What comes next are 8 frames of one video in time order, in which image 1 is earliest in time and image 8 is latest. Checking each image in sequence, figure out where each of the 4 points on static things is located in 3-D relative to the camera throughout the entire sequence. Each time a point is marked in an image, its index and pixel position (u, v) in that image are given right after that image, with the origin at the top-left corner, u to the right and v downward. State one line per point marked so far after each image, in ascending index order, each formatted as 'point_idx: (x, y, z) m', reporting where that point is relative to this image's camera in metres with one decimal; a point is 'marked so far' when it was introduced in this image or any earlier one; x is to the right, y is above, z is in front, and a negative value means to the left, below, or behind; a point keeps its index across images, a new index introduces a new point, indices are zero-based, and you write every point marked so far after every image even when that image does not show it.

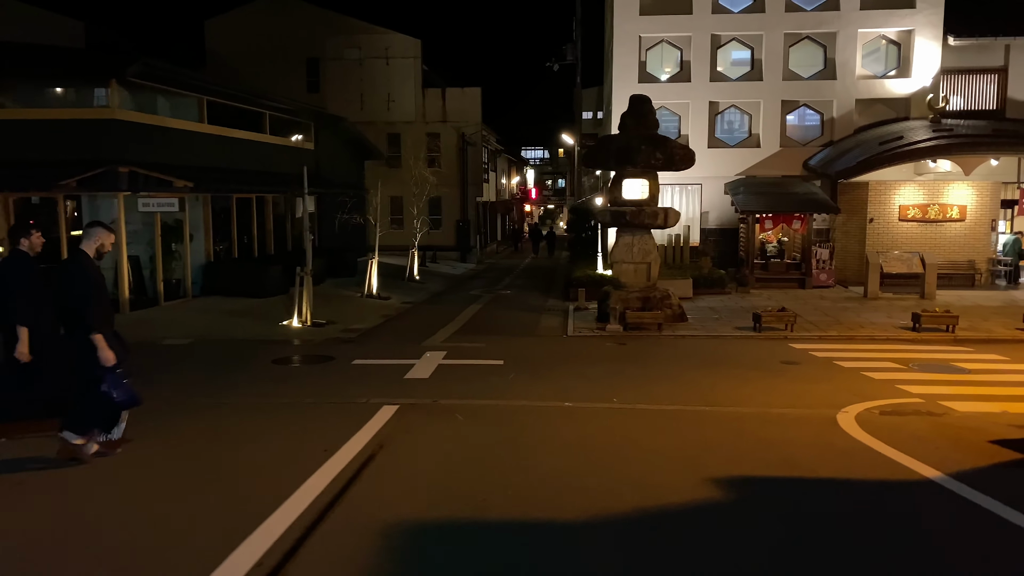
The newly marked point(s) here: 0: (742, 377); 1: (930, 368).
0: (+3.1, -1.2, +9.9) m
1: (+6.4, -1.2, +11.0) m
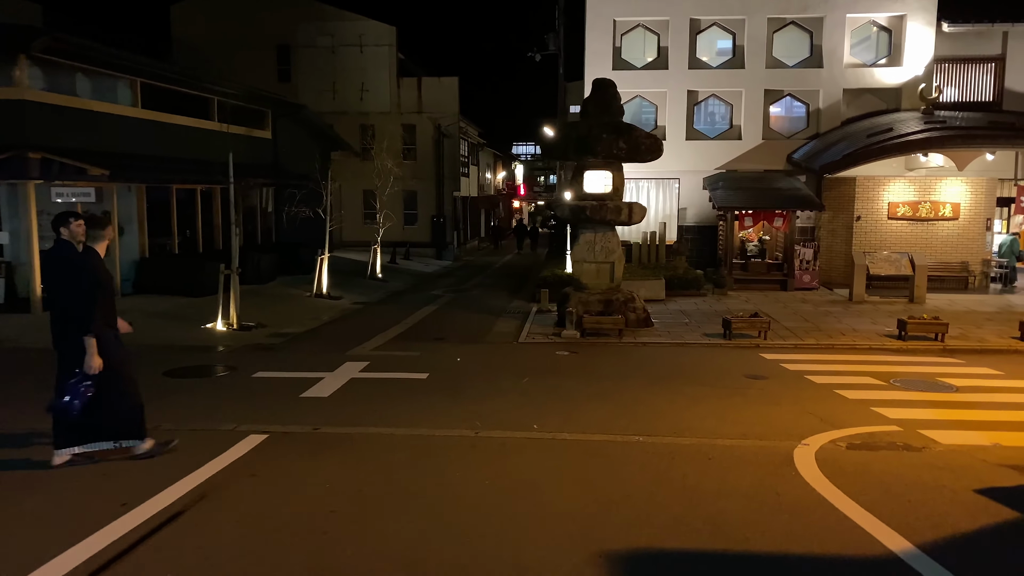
0: (+2.2, -1.3, +8.6) m
1: (+5.4, -1.3, +9.8) m
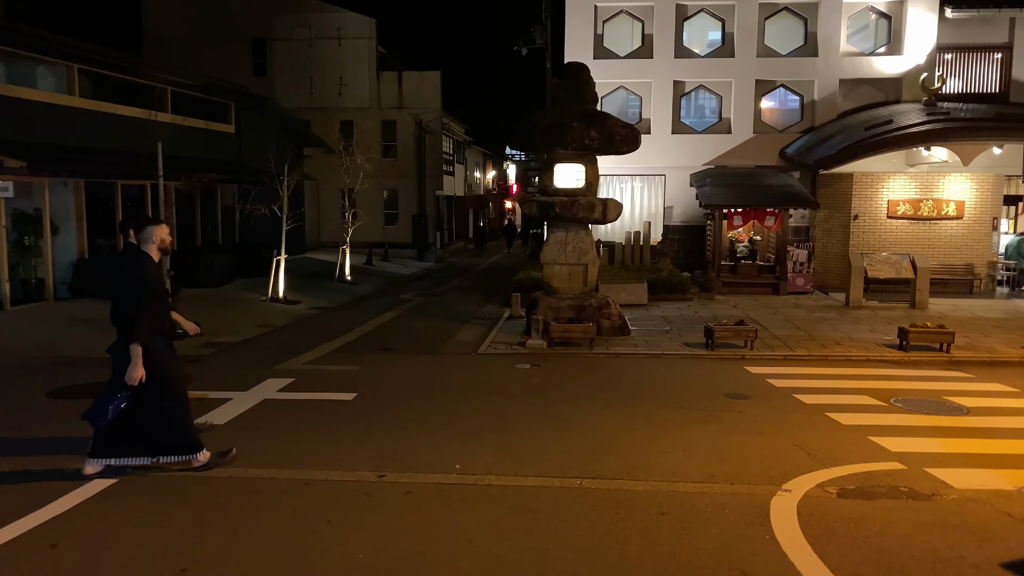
0: (+1.5, -1.4, +7.3) m
1: (+4.7, -1.4, +8.5) m
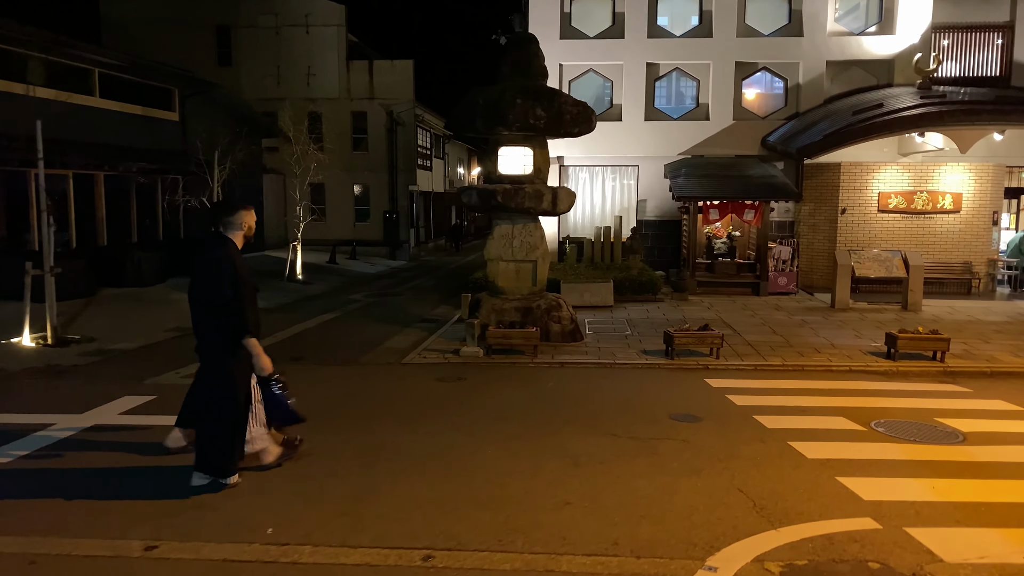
0: (+0.5, -1.4, +5.8) m
1: (+3.8, -1.4, +7.0) m
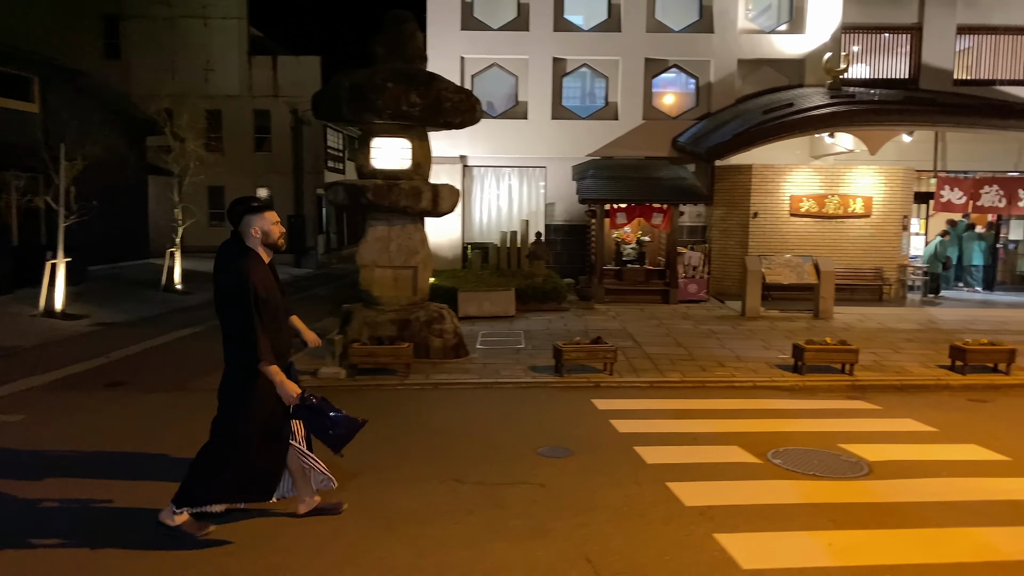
0: (-0.7, -1.4, +4.5) m
1: (+2.4, -1.4, +6.0) m
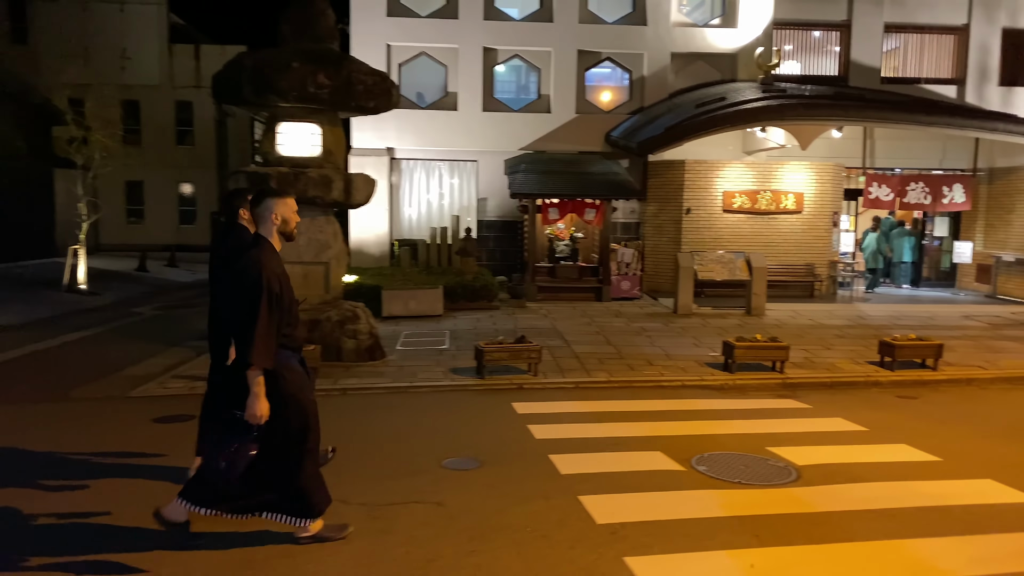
0: (-1.4, -1.4, +3.9) m
1: (+1.6, -1.4, +5.6) m
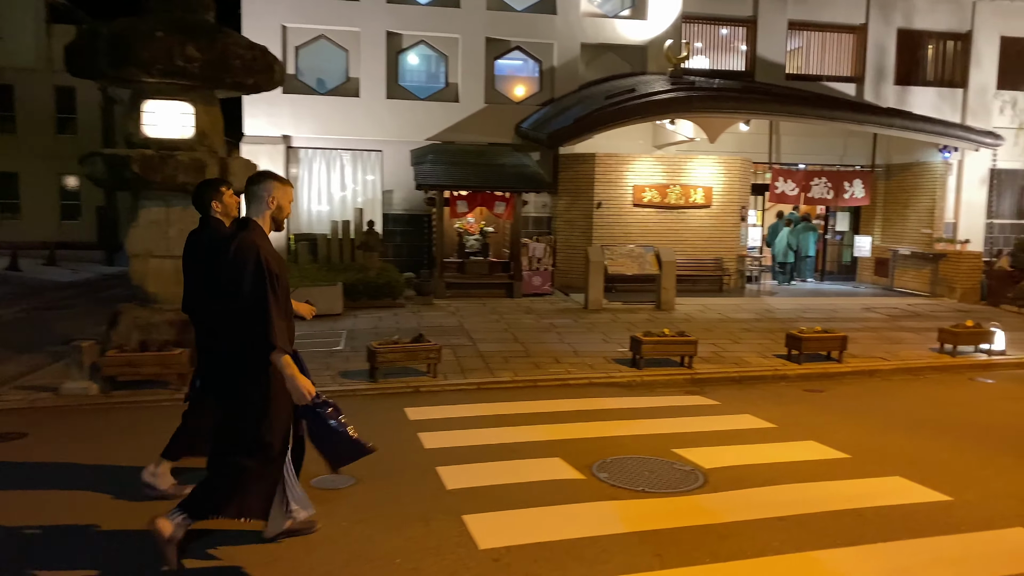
0: (-2.0, -1.4, +3.1) m
1: (+0.8, -1.3, +5.1) m
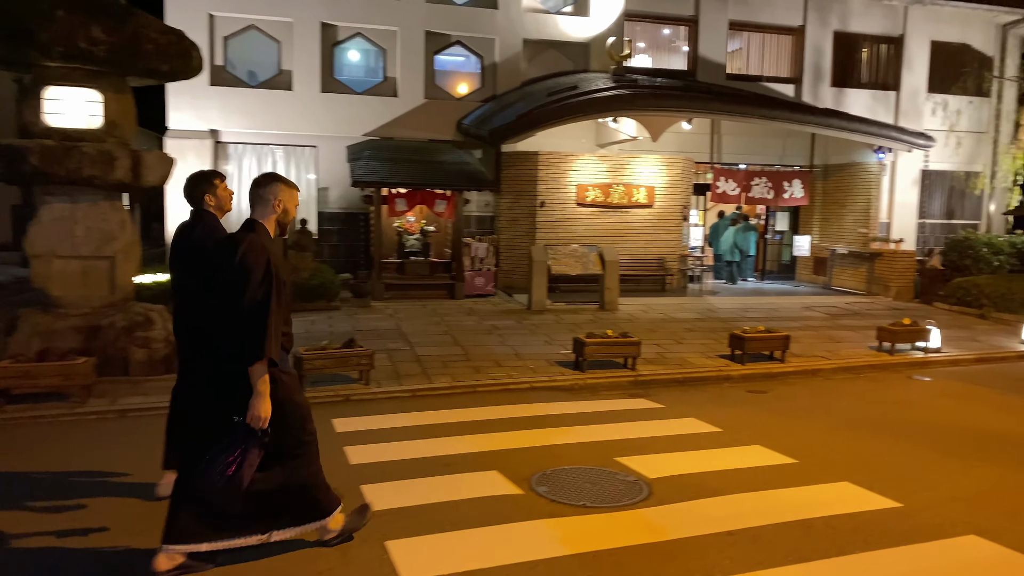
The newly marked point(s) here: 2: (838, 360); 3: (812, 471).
0: (-2.3, -1.4, +2.6) m
1: (+0.4, -1.3, +4.8) m
2: (+4.3, -0.9, +9.5) m
3: (+2.2, -1.3, +5.3) m
